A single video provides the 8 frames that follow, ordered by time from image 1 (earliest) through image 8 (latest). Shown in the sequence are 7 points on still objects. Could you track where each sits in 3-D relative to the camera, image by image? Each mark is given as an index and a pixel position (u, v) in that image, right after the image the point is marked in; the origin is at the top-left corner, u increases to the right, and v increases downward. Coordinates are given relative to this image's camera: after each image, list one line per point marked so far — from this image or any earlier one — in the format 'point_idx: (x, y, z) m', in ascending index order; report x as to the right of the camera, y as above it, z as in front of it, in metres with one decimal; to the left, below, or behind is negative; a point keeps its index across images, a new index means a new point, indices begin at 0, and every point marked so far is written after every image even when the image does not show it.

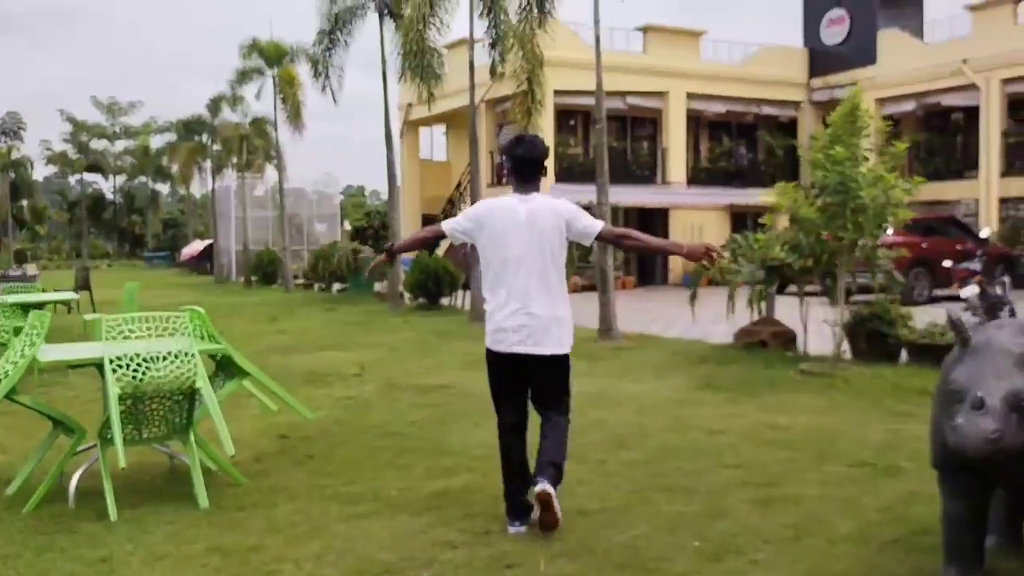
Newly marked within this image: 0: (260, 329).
0: (-3.5, -0.6, +13.1) m
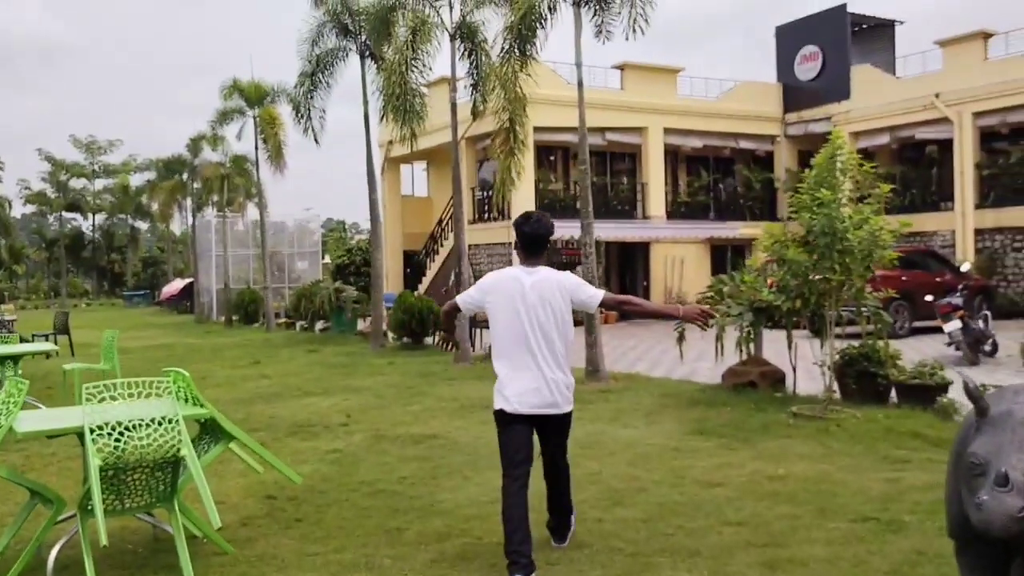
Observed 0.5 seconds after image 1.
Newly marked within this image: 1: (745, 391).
0: (-3.7, -1.2, +12.9) m
1: (+2.3, -1.0, +9.3) m
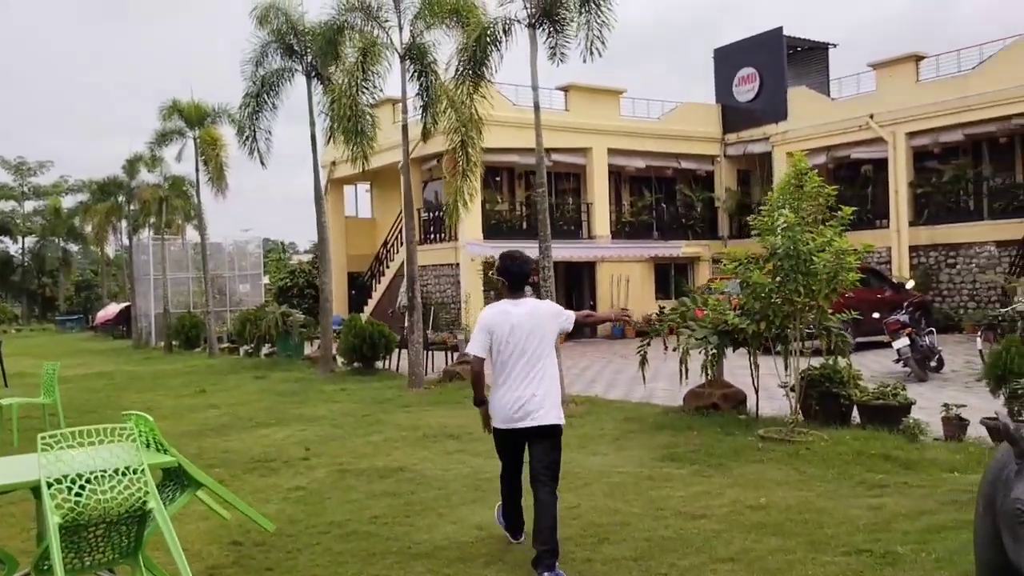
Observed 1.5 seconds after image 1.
0: (-4.3, -1.6, +12.5) m
1: (+1.9, -1.2, +9.2) m
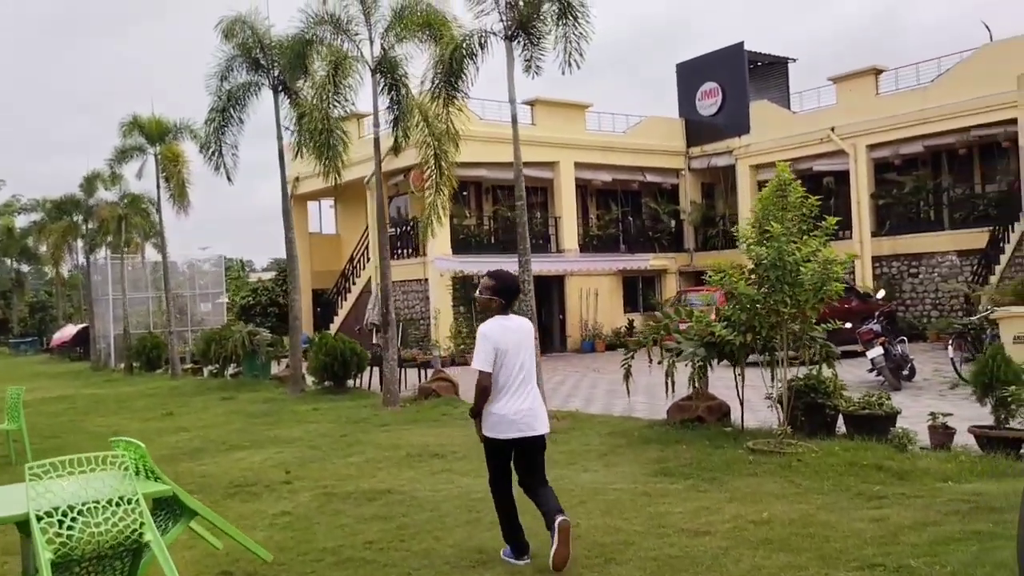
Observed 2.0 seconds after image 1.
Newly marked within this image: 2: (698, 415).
0: (-4.6, -1.8, +12.1) m
1: (+1.8, -1.4, +9.2) m
2: (+1.8, -1.3, +9.2) m
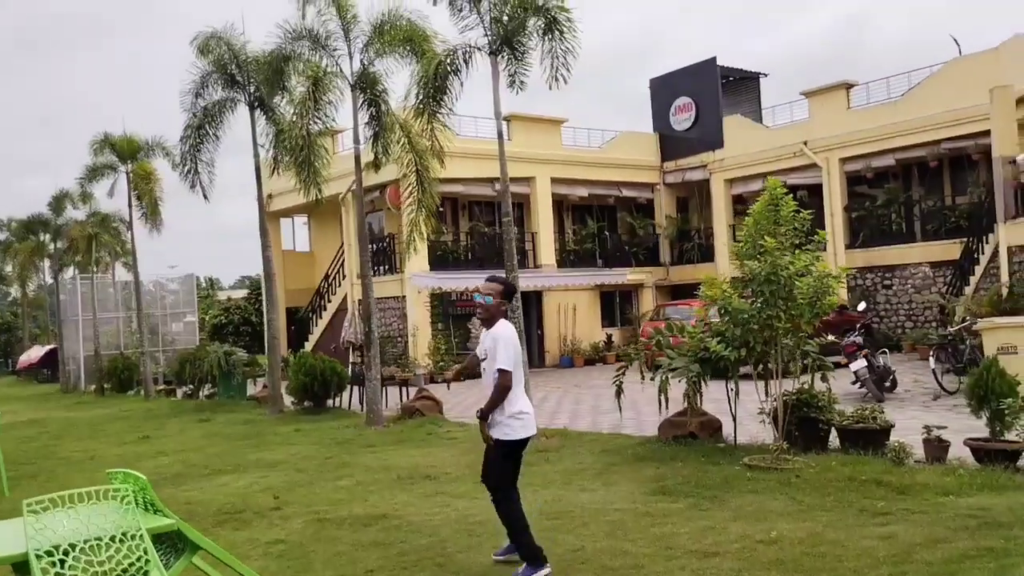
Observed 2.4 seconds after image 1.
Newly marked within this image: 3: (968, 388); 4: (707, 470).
0: (-4.8, -2.1, +11.8) m
1: (+1.7, -1.5, +9.1) m
2: (+1.7, -1.4, +9.1) m
3: (+3.7, -0.8, +7.7) m
4: (+1.6, -1.5, +7.7) m
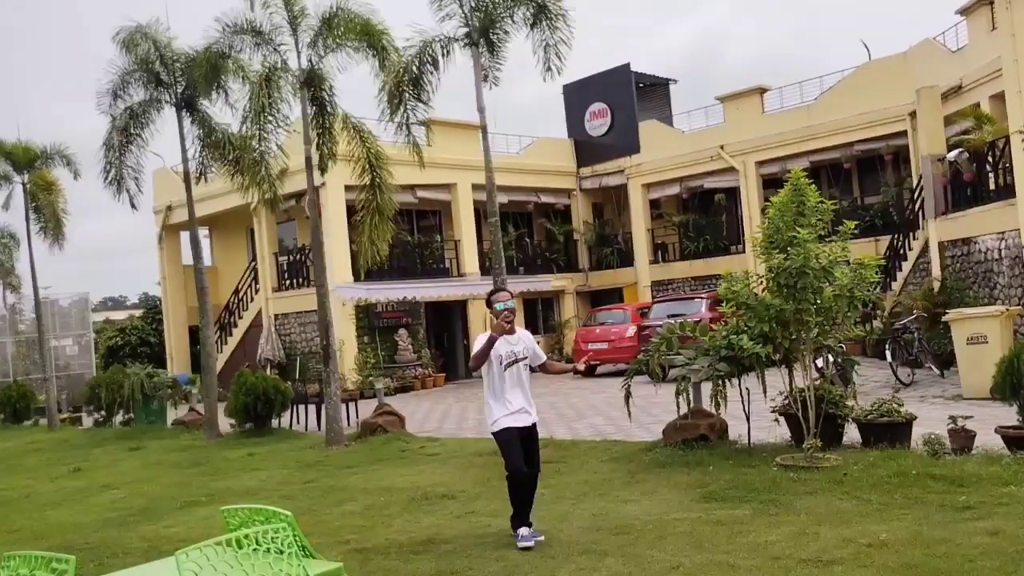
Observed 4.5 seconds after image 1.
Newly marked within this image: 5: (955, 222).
0: (-5.0, -2.3, +10.7) m
1: (+1.7, -1.5, +8.8) m
2: (+1.8, -1.4, +8.8) m
3: (+3.9, -0.7, +7.6) m
4: (+1.8, -1.5, +7.4) m
5: (+7.5, +1.1, +15.8) m
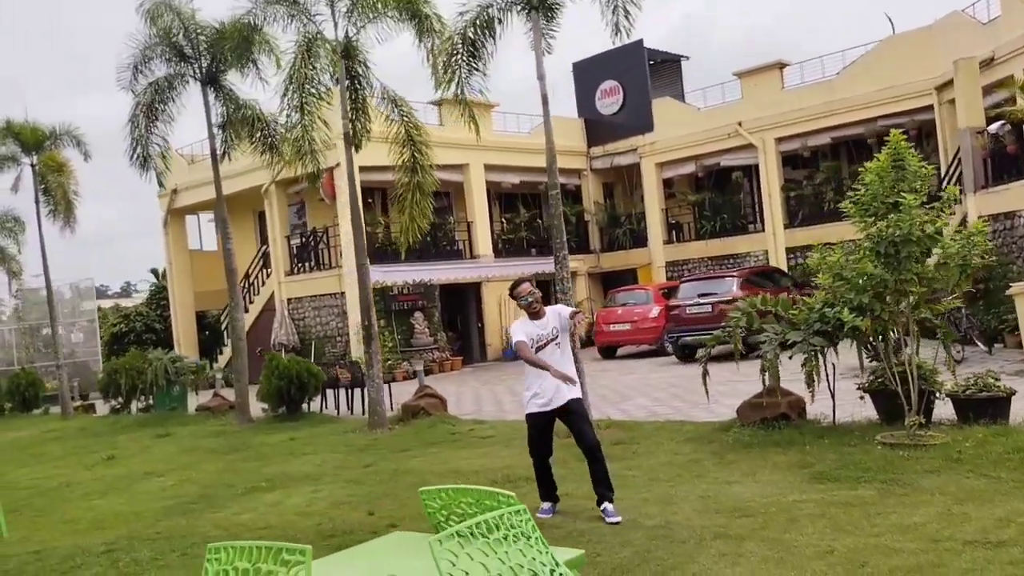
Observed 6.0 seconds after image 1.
0: (-4.3, -2.0, +10.2) m
1: (+2.4, -1.2, +8.4) m
2: (+2.5, -1.1, +8.5) m
3: (+4.6, -0.5, +7.3) m
4: (+2.5, -1.2, +7.0) m
5: (+8.0, +1.5, +15.5) m
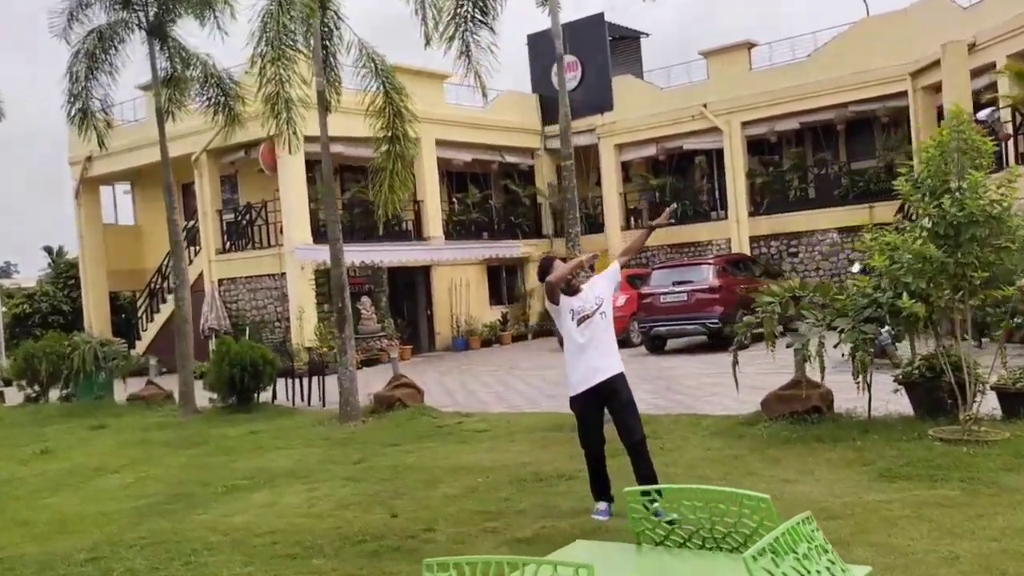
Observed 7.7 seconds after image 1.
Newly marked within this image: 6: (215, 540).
0: (-4.3, -1.8, +9.3) m
1: (+2.5, -1.1, +7.9) m
2: (+2.6, -1.0, +8.0) m
3: (+4.8, -0.4, +6.9) m
4: (+2.7, -1.1, +6.5) m
5: (+7.7, +1.6, +15.3) m
6: (-1.9, -1.6, +5.9) m
